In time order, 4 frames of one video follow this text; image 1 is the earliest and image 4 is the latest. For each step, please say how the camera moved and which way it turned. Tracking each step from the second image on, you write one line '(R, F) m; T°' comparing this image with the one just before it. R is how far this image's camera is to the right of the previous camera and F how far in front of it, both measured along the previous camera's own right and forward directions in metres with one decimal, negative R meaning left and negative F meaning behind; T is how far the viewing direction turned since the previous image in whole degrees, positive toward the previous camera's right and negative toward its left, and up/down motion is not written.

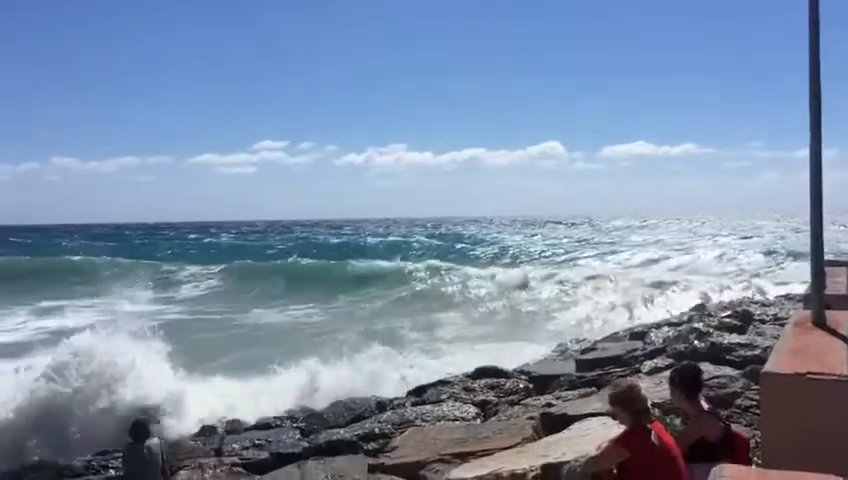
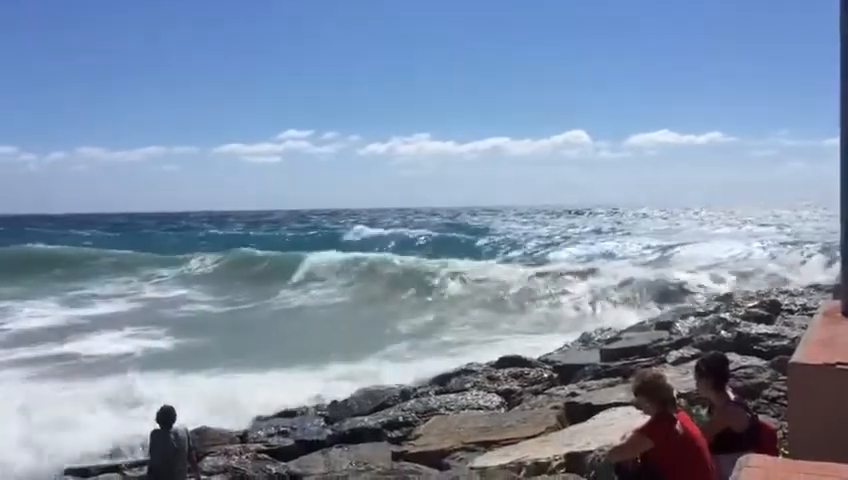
(0.0, 0.0) m; -1°
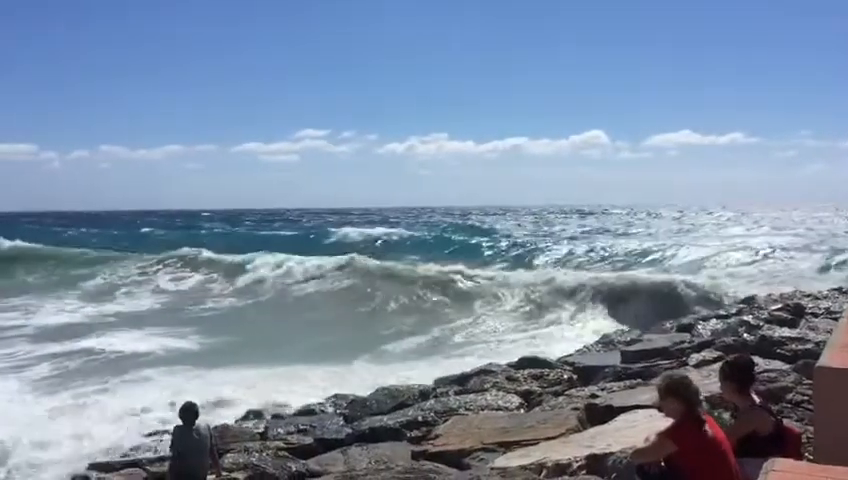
(0.0, 0.0) m; -1°
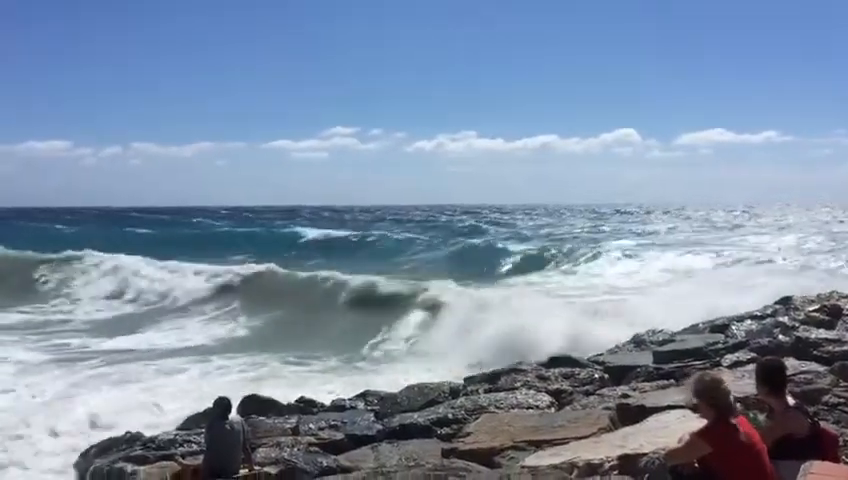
(0.0, 0.0) m; -2°
